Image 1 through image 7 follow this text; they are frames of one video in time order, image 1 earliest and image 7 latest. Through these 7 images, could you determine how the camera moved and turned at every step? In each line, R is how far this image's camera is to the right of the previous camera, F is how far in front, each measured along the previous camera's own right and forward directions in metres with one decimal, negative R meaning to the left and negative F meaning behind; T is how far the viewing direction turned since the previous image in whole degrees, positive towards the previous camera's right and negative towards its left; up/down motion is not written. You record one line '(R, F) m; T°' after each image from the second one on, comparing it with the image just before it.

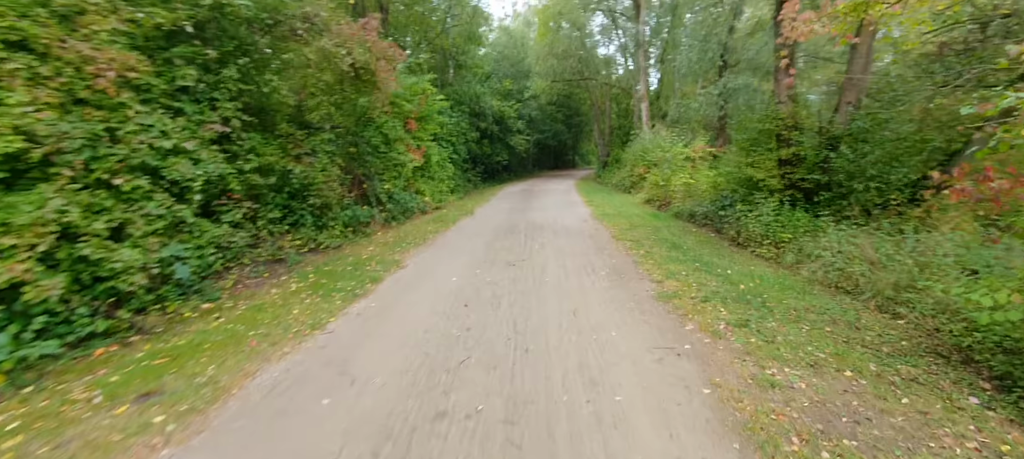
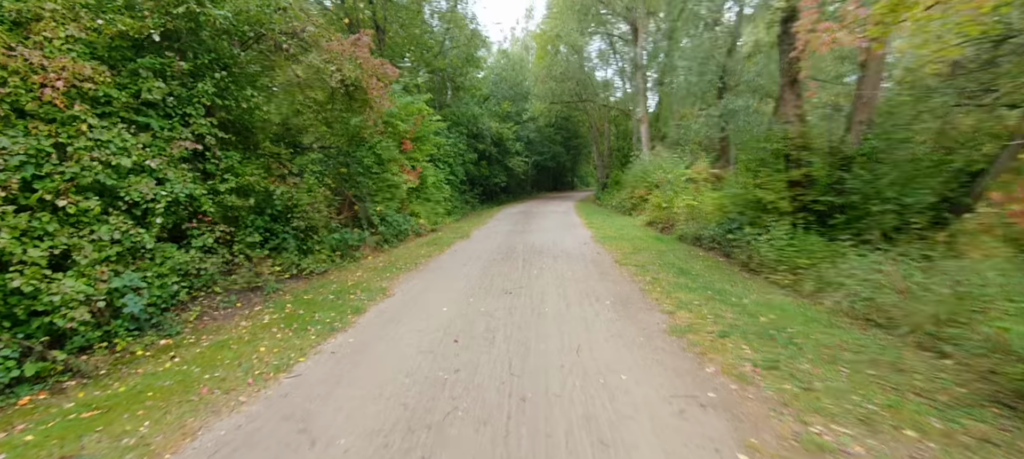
(0.0, +0.5) m; 0°
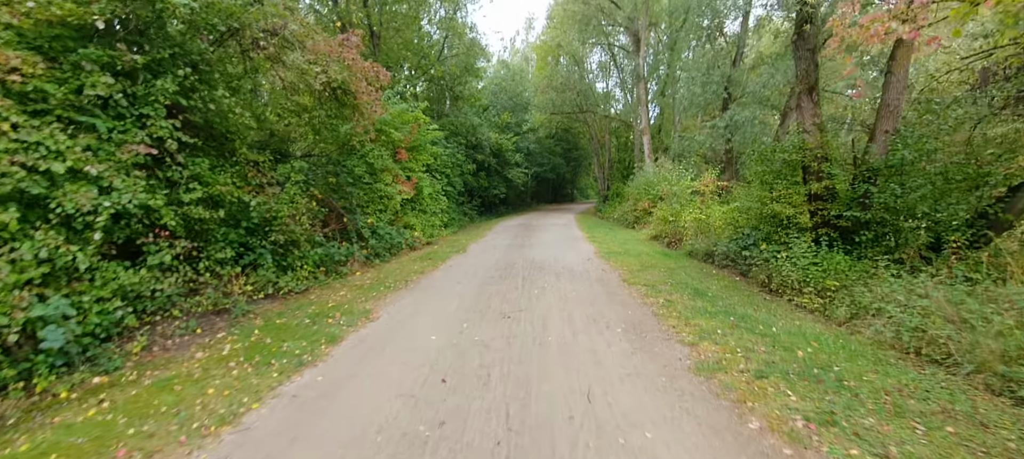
(0.0, +0.6) m; 0°
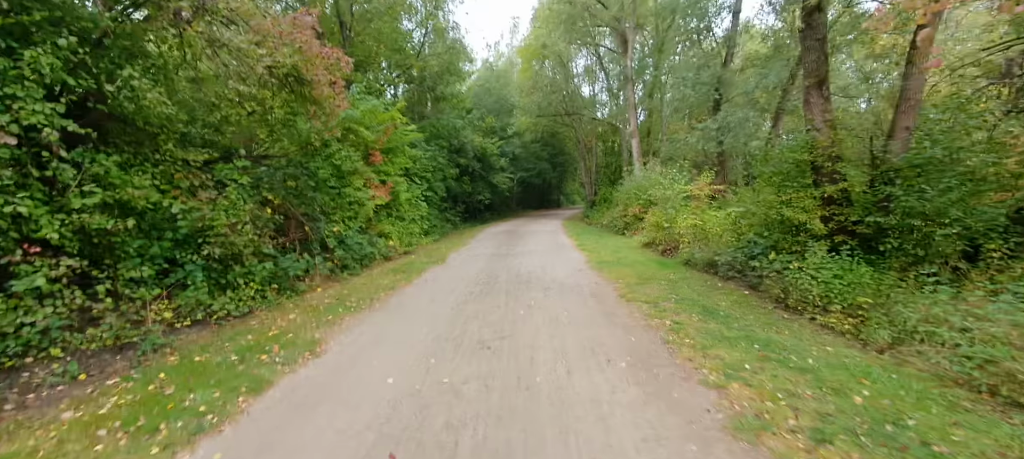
(+0.1, +1.0) m; +2°
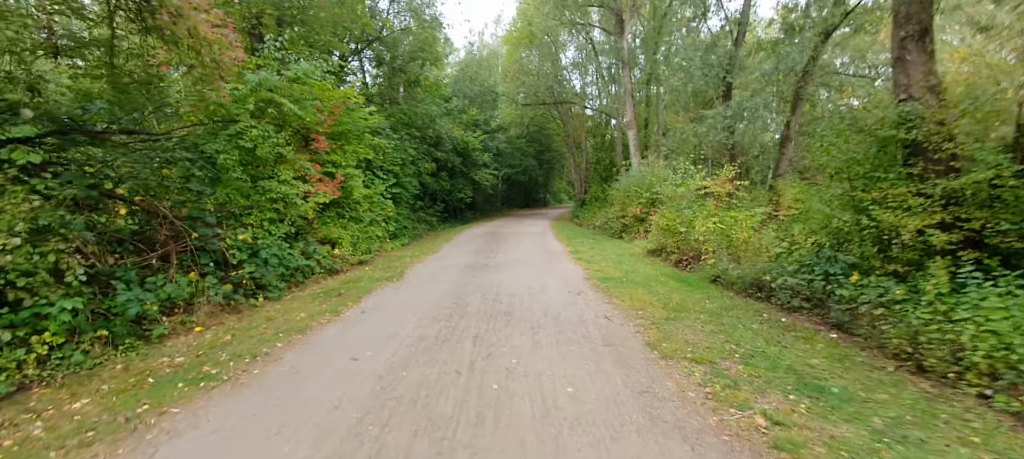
(+0.2, +2.5) m; +2°
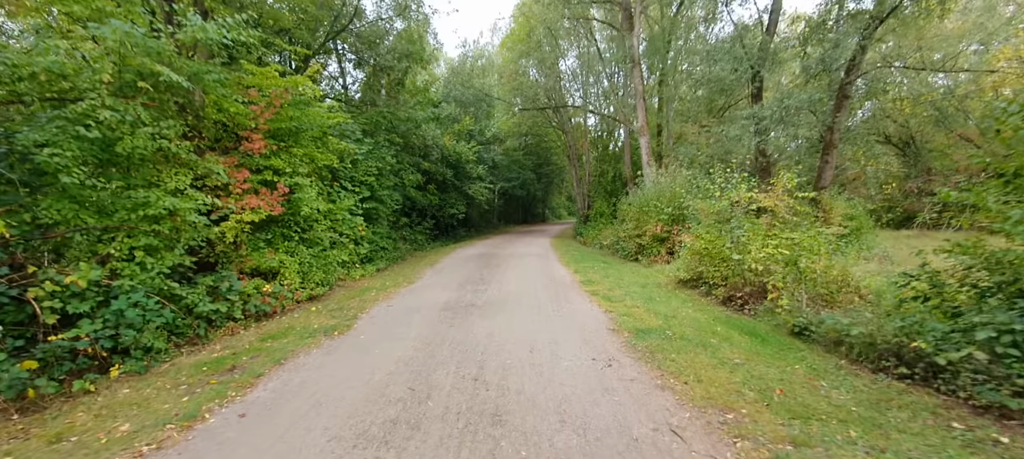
(+0.1, +2.5) m; 0°
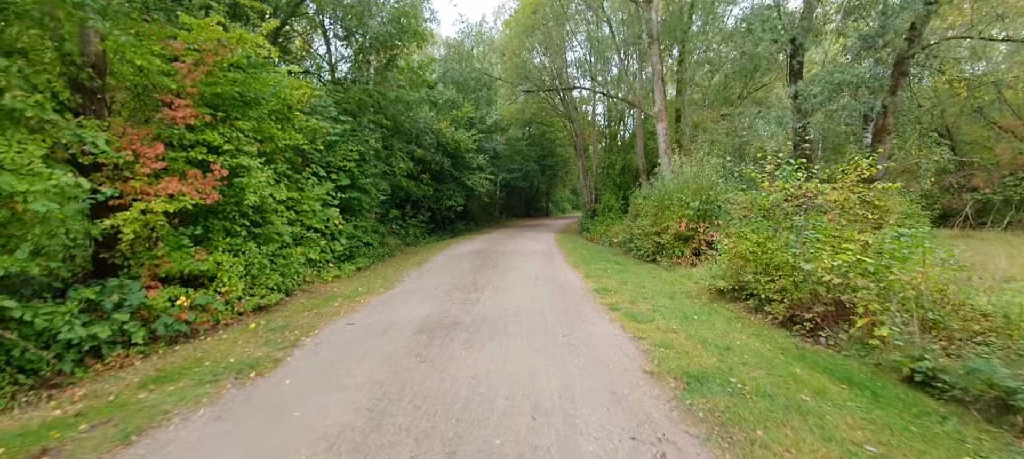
(+0.1, +1.7) m; 0°
